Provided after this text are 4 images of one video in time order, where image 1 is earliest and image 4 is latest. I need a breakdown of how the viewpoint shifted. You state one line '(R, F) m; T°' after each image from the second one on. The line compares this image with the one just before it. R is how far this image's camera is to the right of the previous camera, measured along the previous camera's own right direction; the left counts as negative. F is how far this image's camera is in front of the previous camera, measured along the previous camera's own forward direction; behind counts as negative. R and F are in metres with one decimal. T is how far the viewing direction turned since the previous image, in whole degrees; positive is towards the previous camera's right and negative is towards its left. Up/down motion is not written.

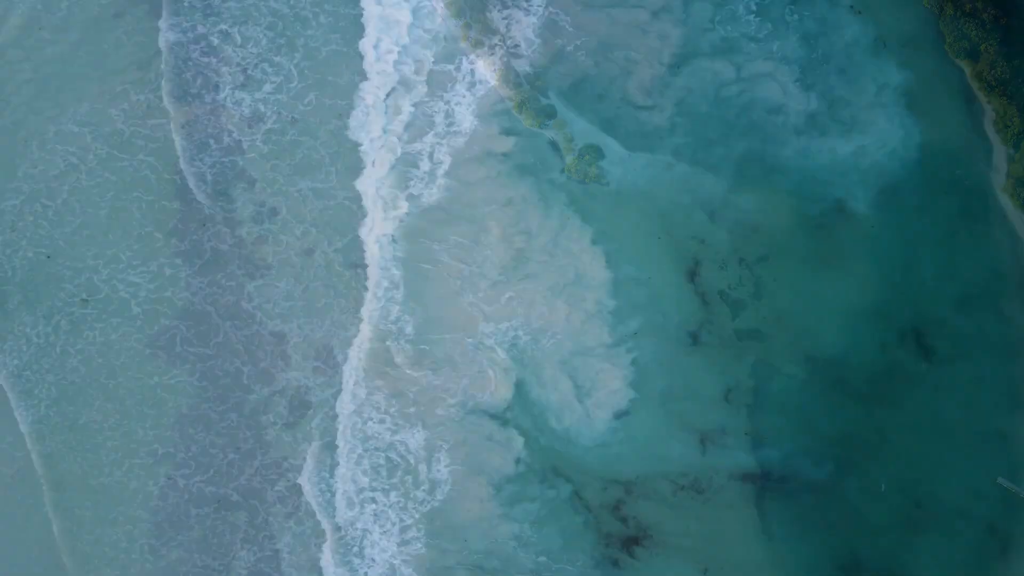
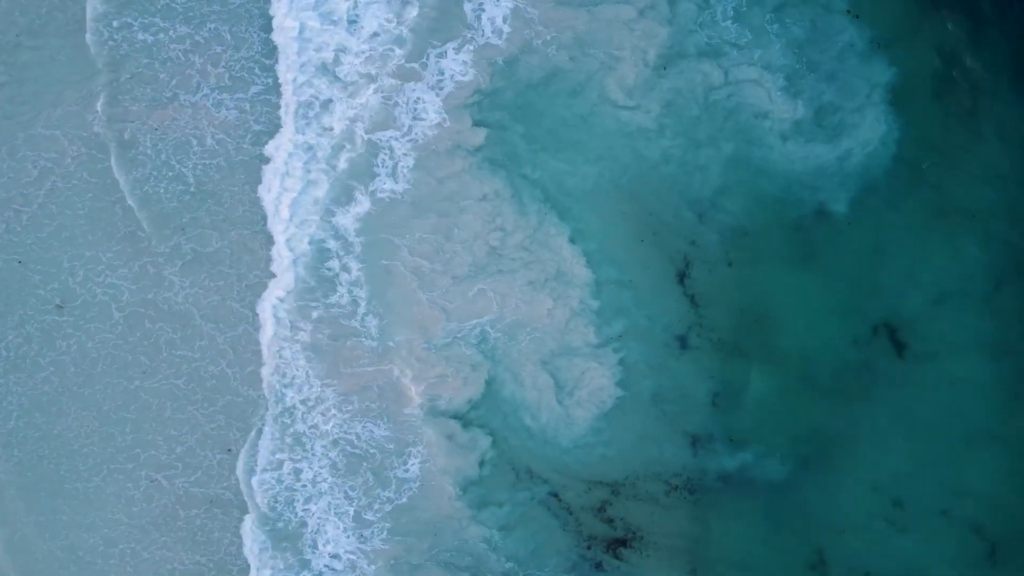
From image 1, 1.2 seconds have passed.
(+0.7, +0.5) m; +1°
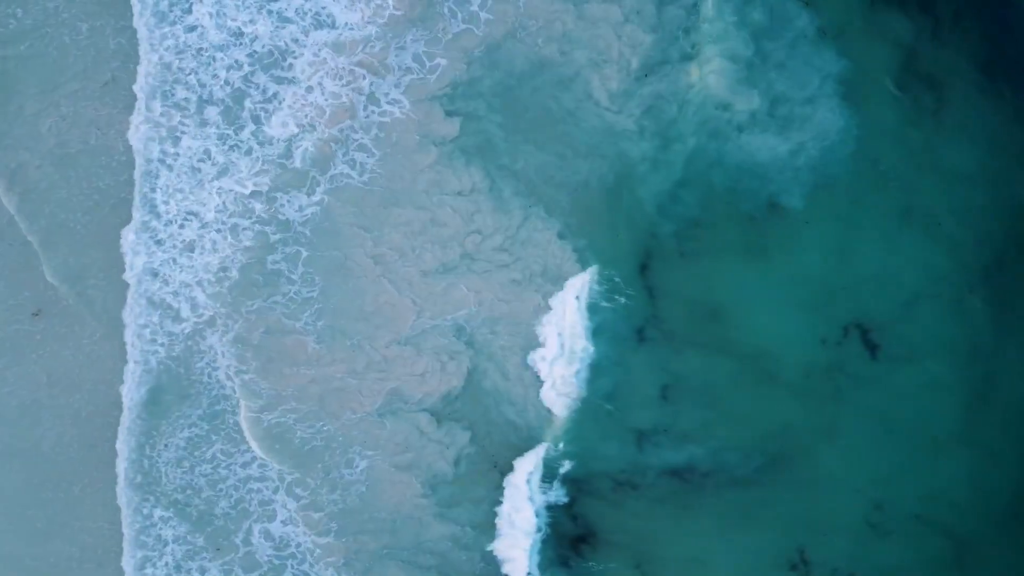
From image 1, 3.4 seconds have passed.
(+1.3, +0.2) m; 0°
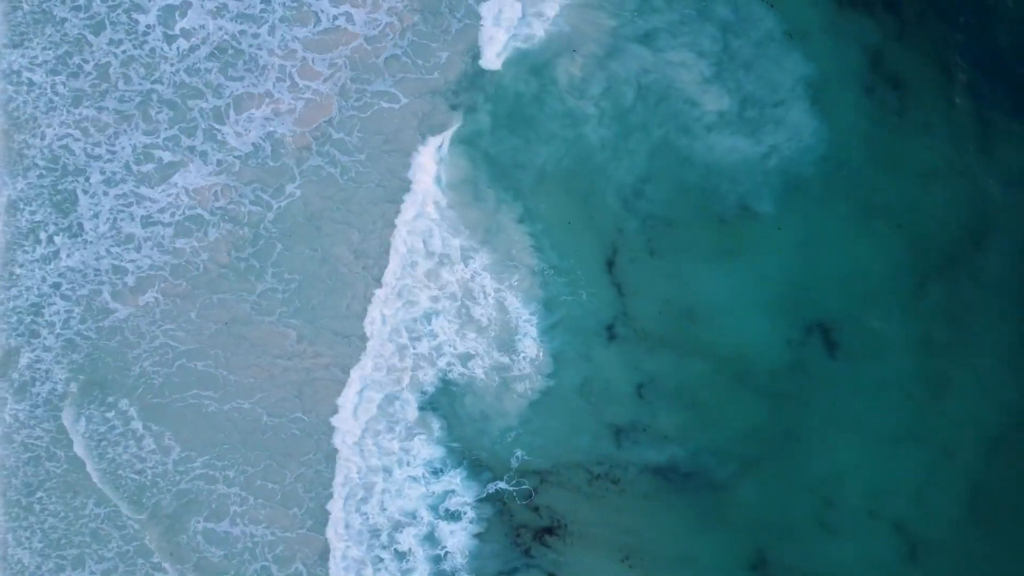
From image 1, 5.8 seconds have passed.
(-1.4, 0.0) m; +4°
